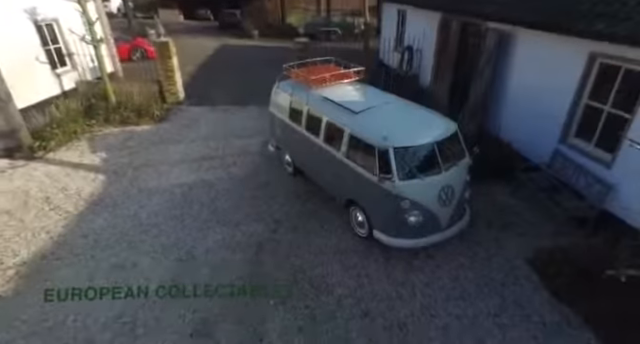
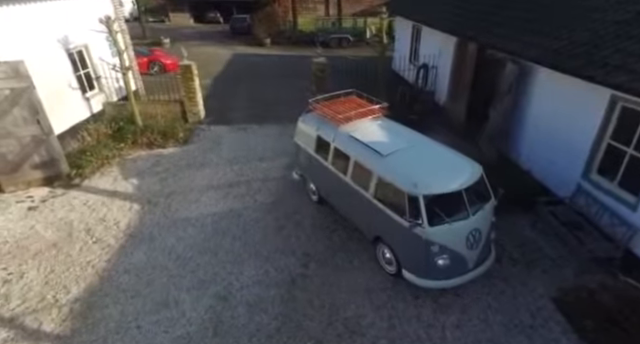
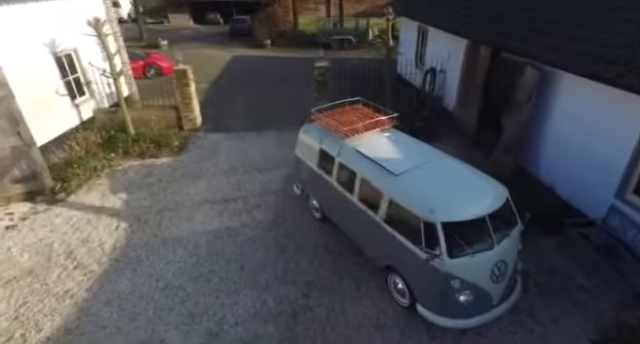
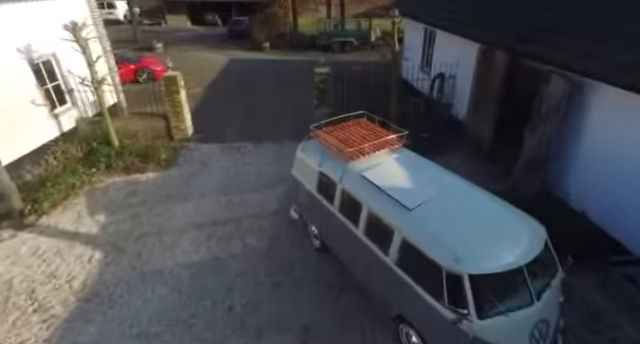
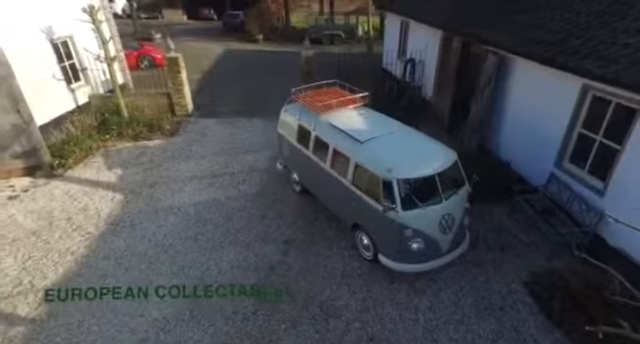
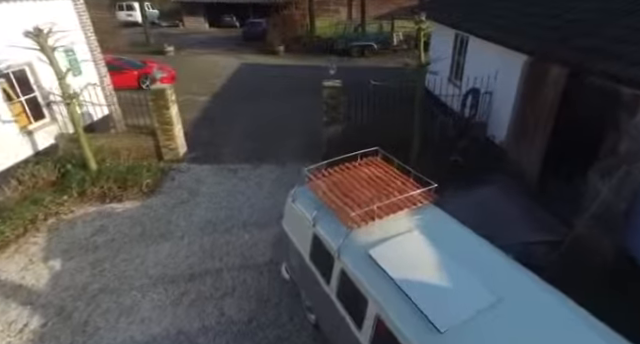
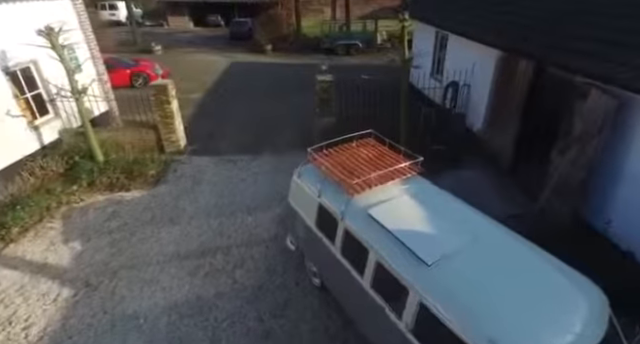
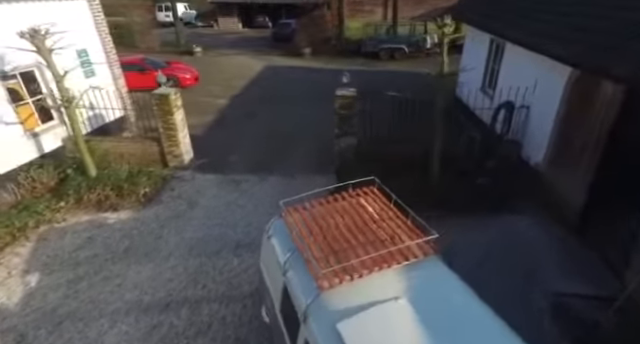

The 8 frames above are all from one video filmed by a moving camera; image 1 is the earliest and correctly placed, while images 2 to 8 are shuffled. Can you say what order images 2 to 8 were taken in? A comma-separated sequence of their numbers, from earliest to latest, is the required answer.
5, 2, 3, 4, 7, 6, 8
